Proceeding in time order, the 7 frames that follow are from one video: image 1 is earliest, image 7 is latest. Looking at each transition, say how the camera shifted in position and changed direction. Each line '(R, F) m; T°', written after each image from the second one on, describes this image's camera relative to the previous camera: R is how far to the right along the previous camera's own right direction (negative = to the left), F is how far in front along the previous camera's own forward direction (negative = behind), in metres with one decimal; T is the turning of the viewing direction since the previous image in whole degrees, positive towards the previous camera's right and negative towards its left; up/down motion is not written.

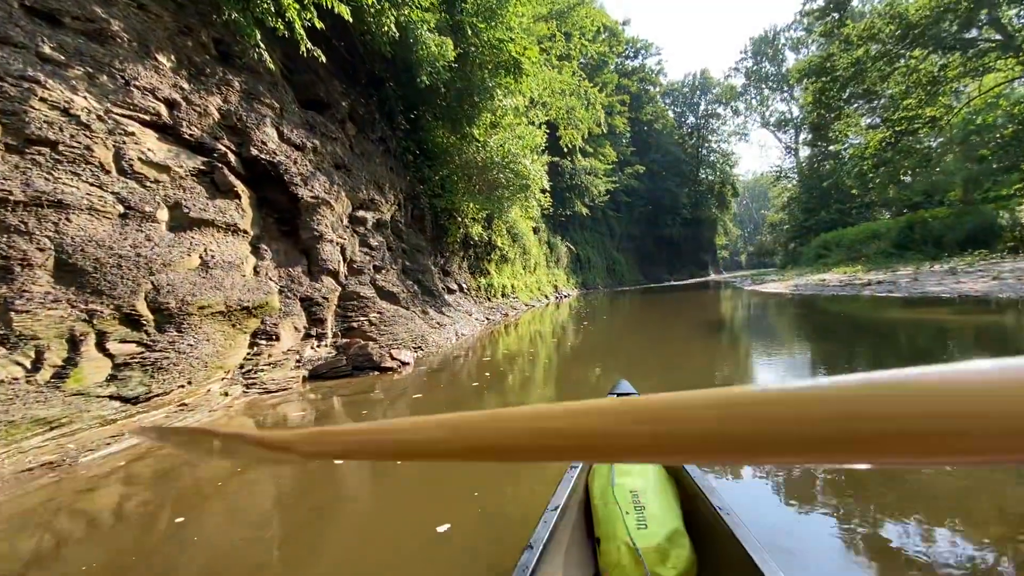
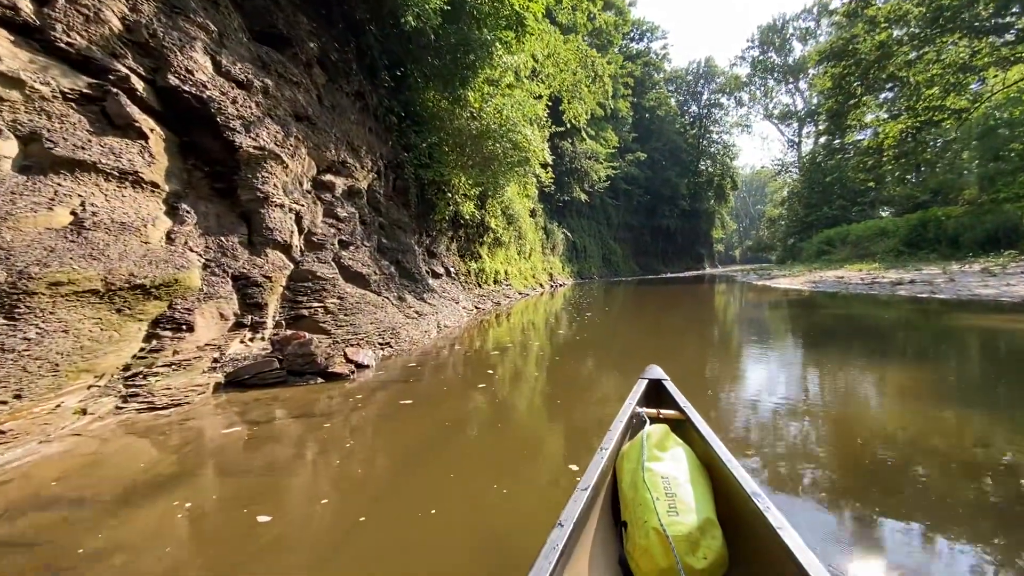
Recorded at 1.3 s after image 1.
(0.0, +1.0) m; +1°
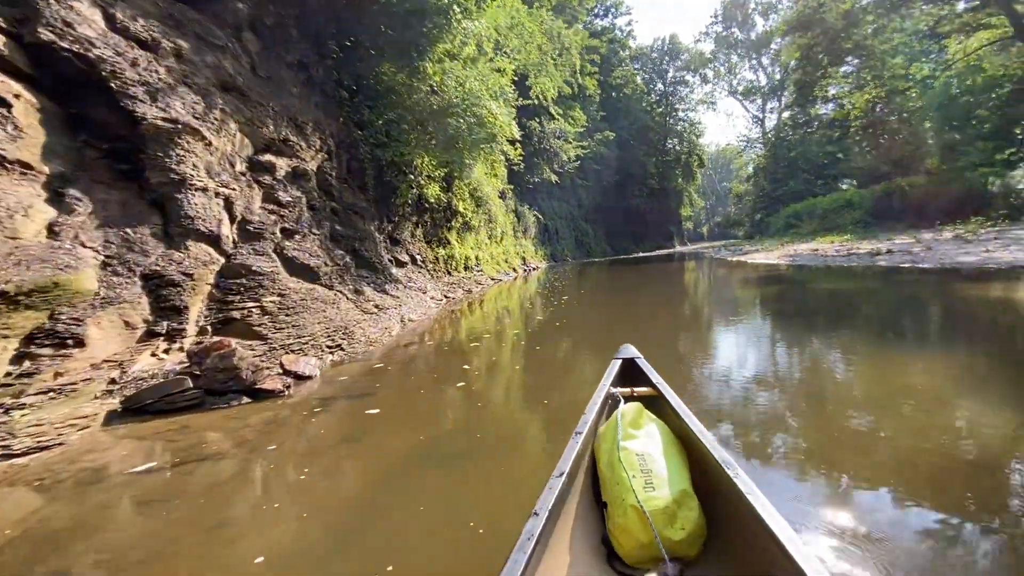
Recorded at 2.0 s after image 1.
(0.0, +0.5) m; +3°
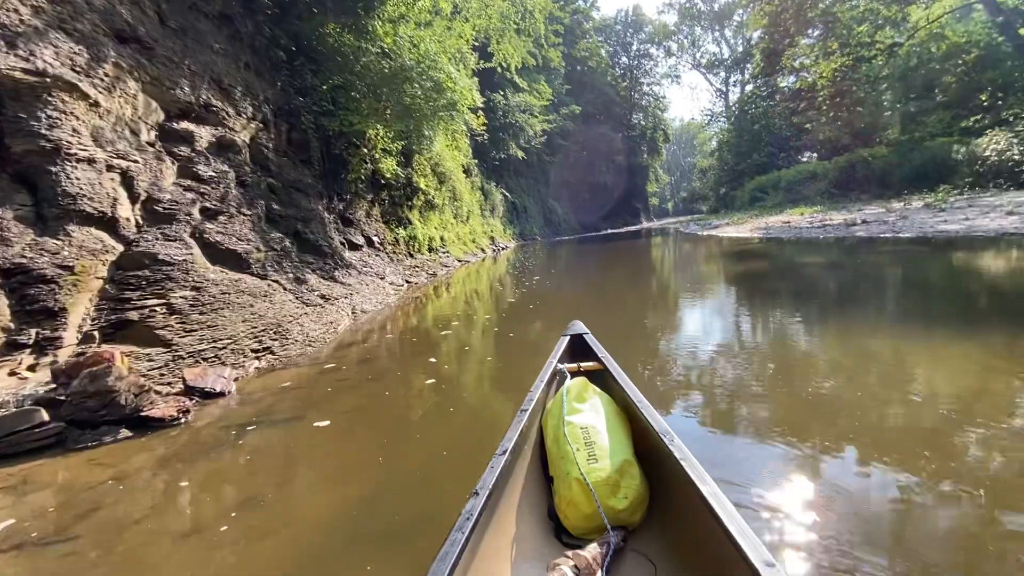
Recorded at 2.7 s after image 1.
(0.0, +0.5) m; +4°
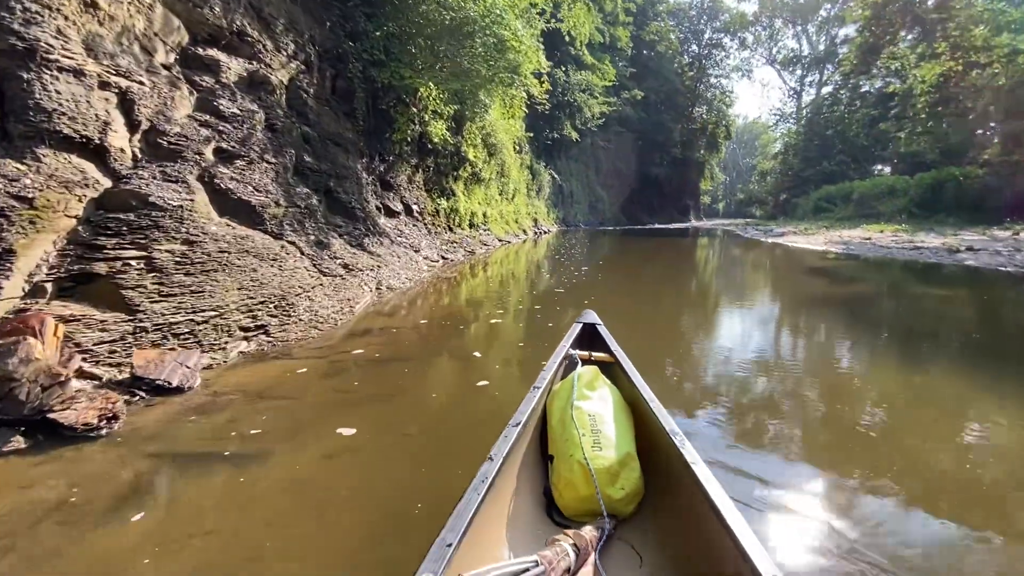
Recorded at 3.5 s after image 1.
(-0.1, +0.6) m; -4°
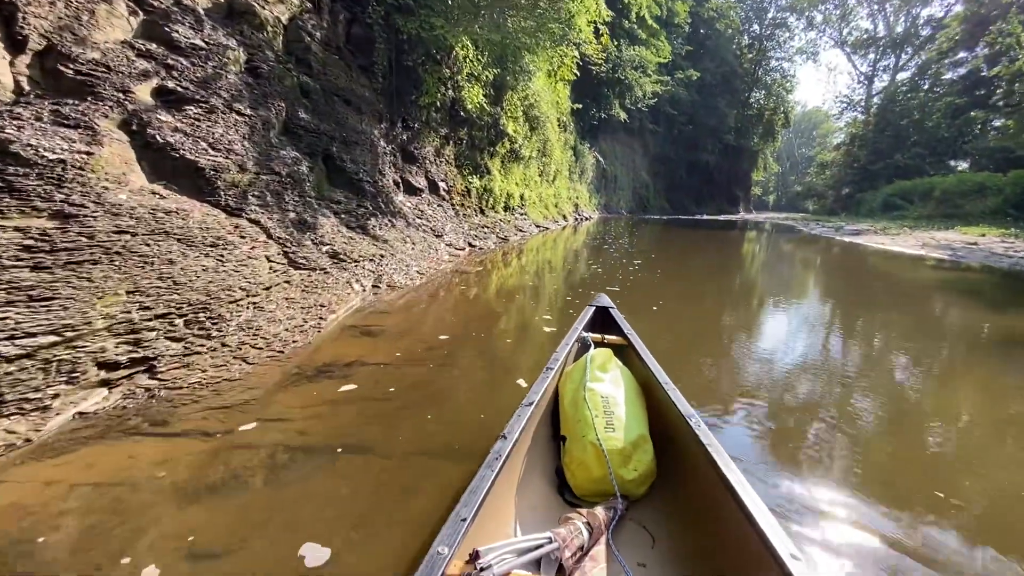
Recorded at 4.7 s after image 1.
(0.0, +0.9) m; -4°
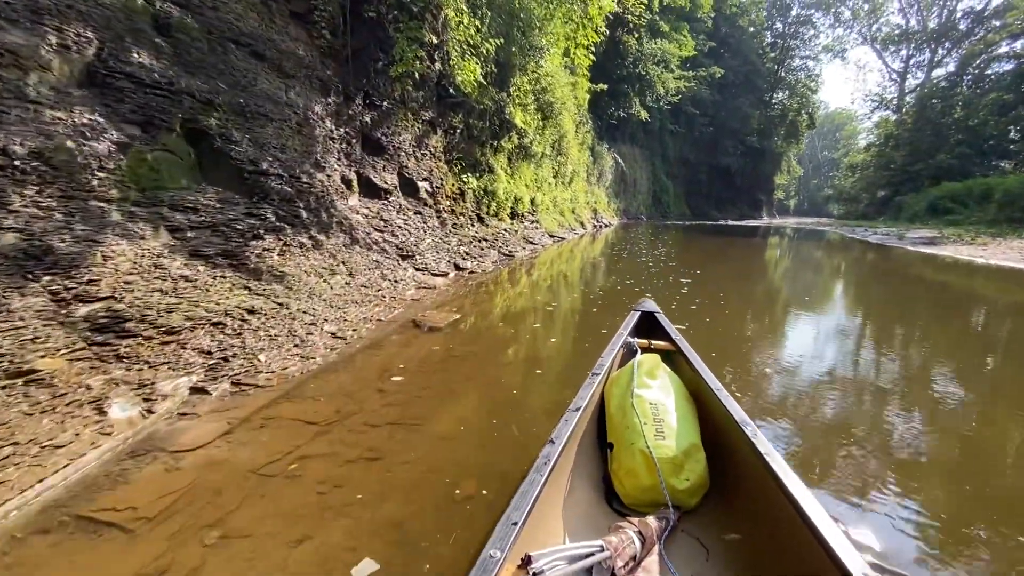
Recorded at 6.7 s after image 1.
(+0.1, +1.5) m; -2°
